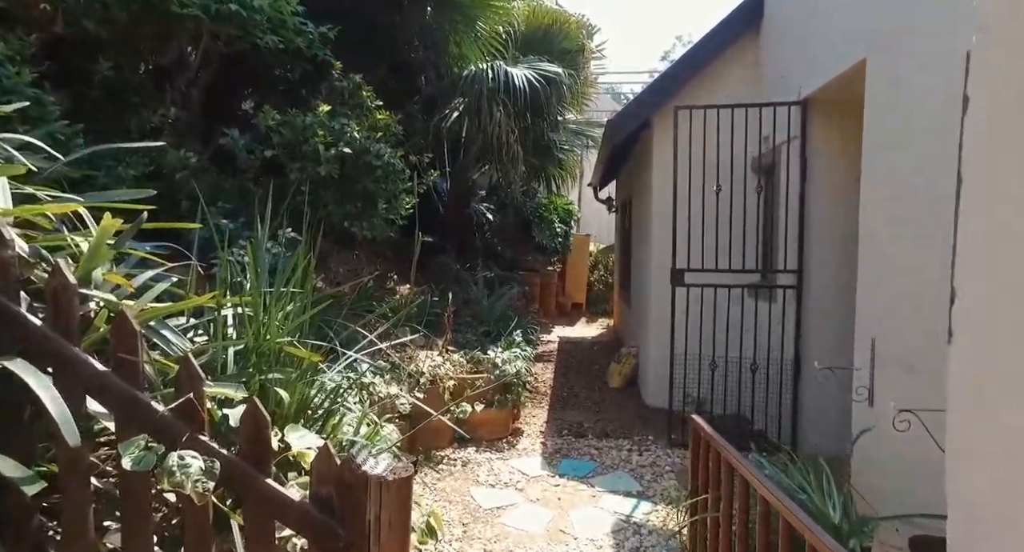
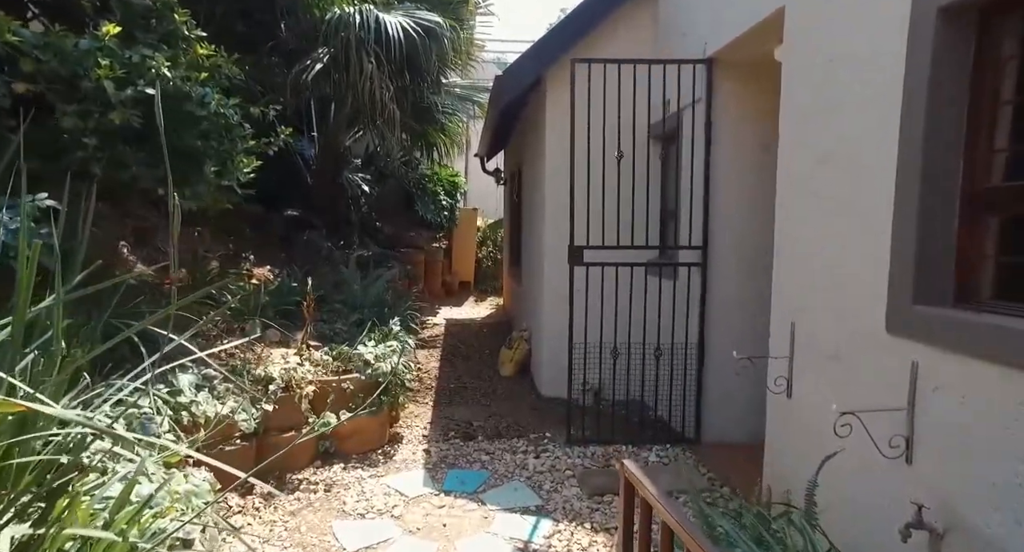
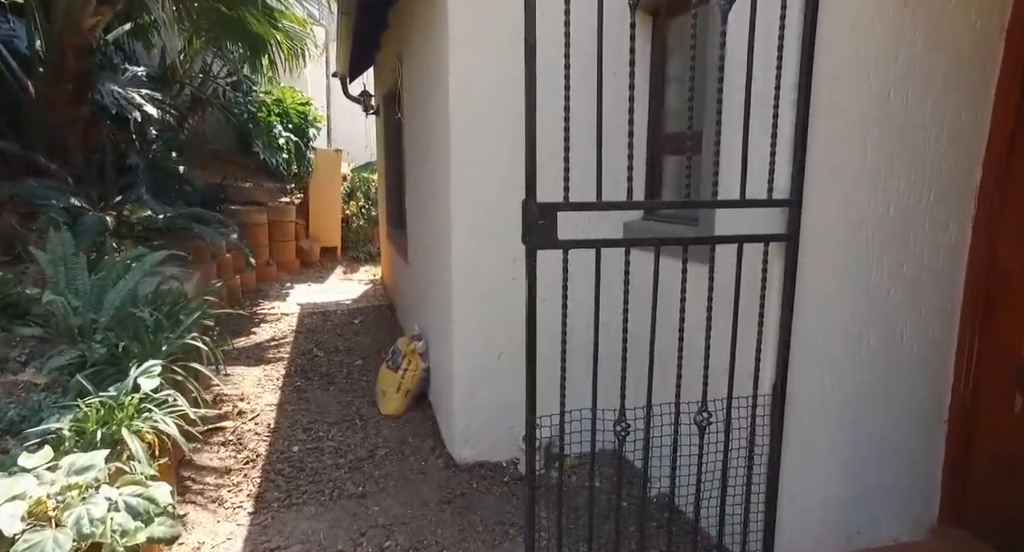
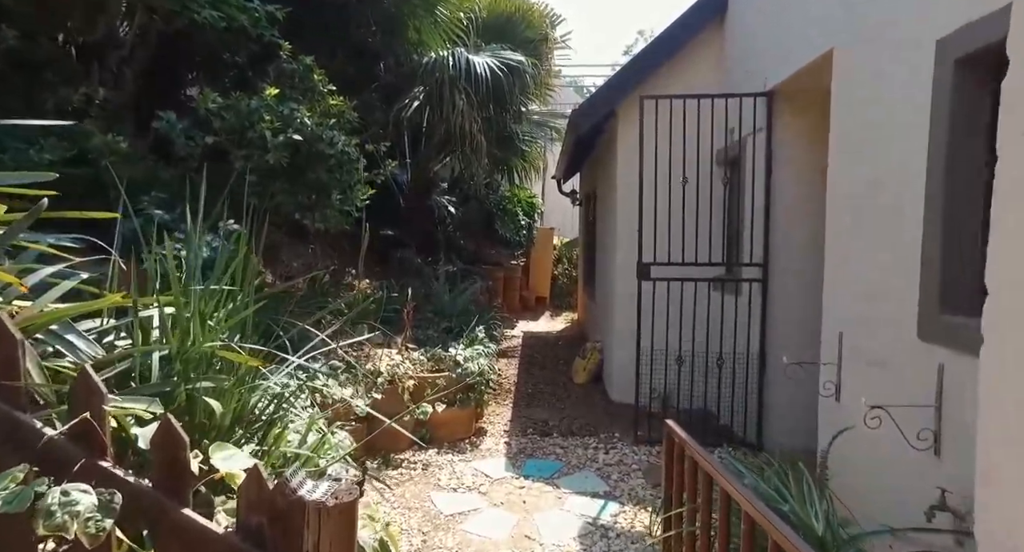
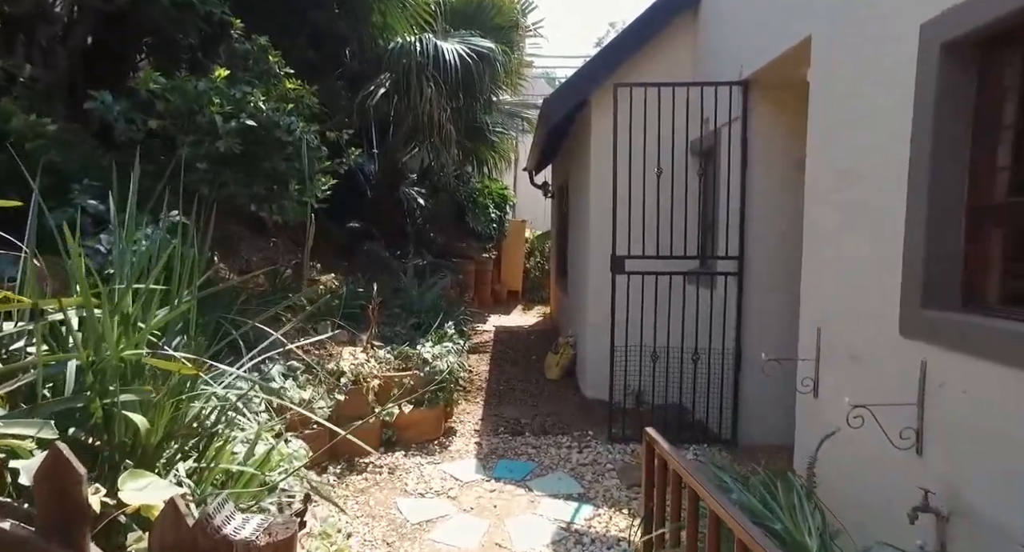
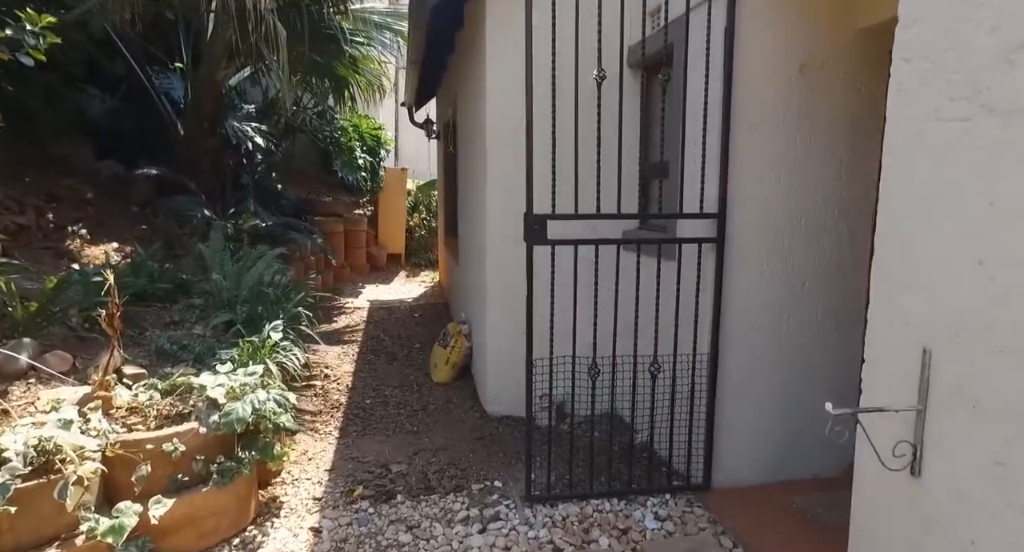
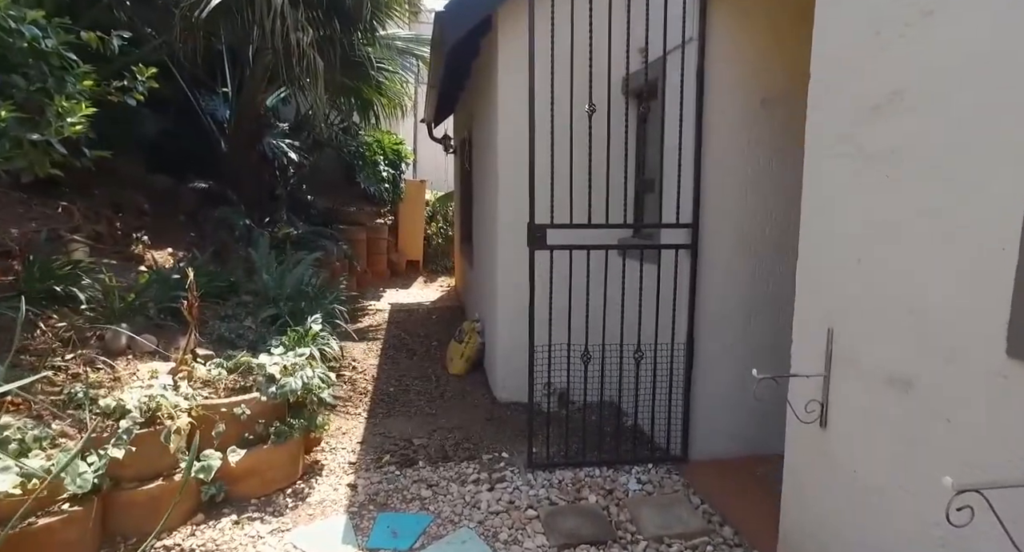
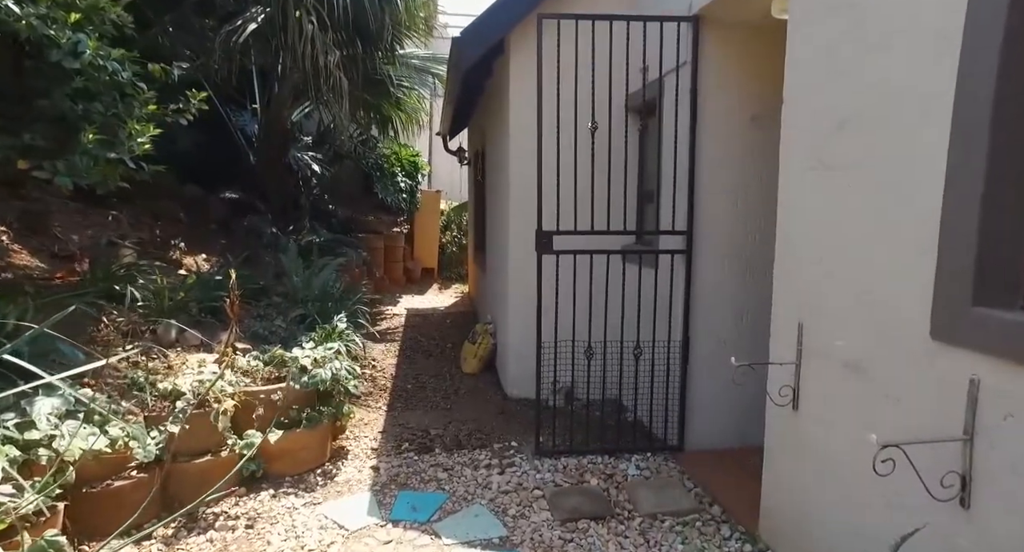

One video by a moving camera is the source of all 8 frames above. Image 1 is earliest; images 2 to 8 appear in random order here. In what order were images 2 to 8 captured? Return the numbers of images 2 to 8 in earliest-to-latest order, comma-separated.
4, 5, 2, 8, 7, 6, 3
